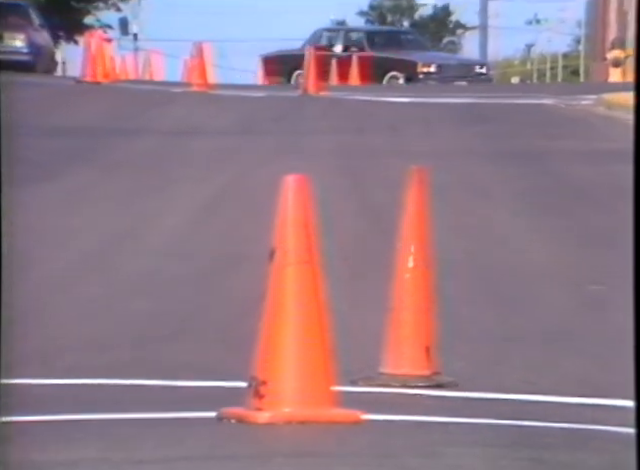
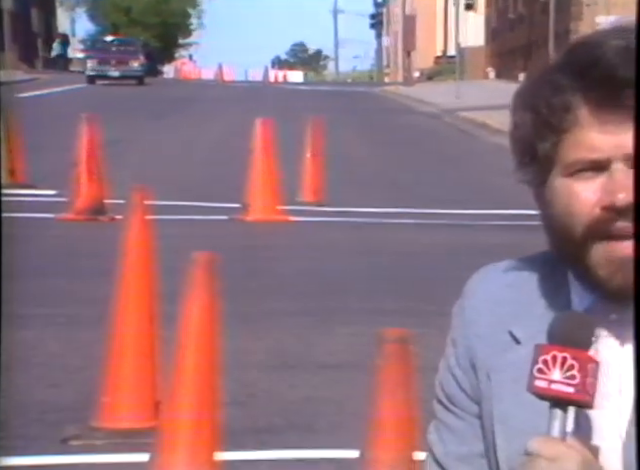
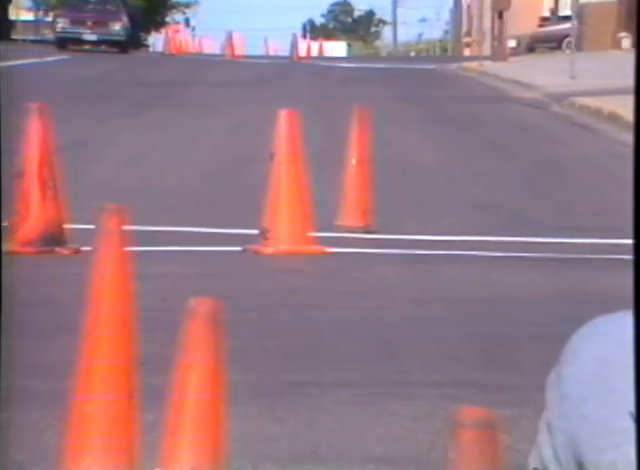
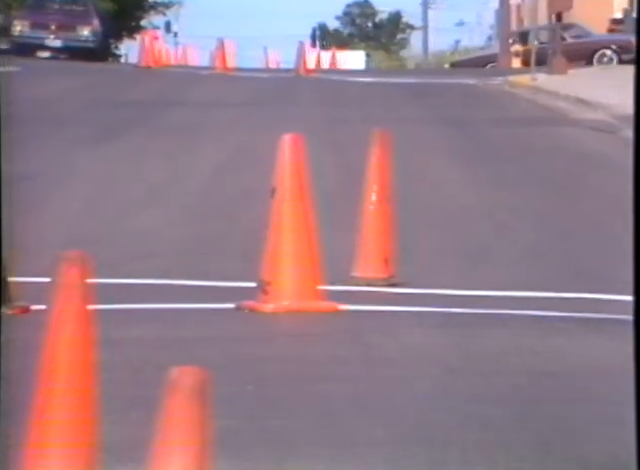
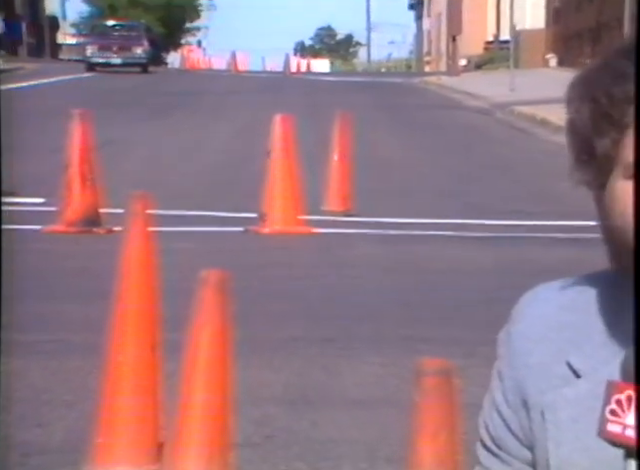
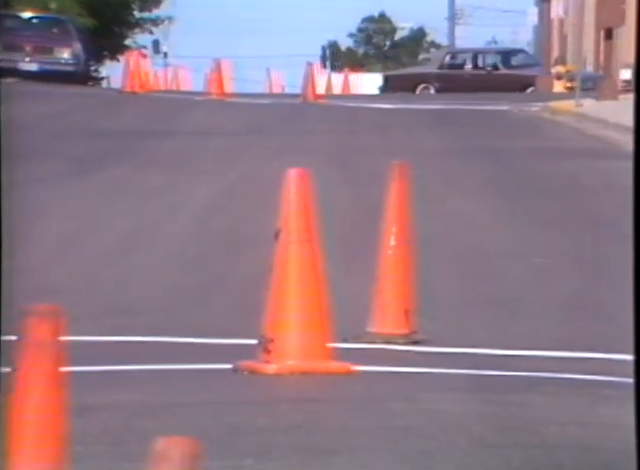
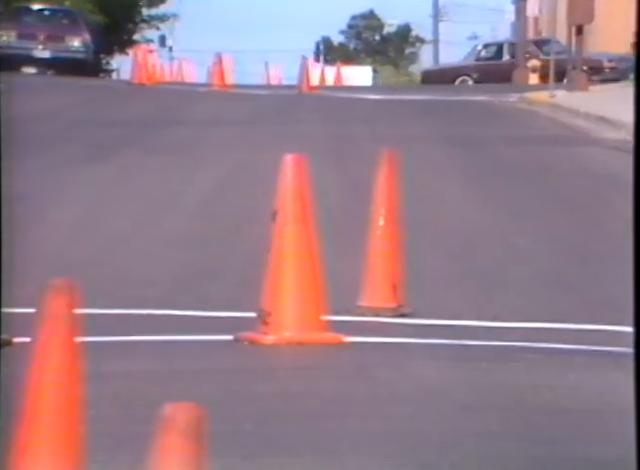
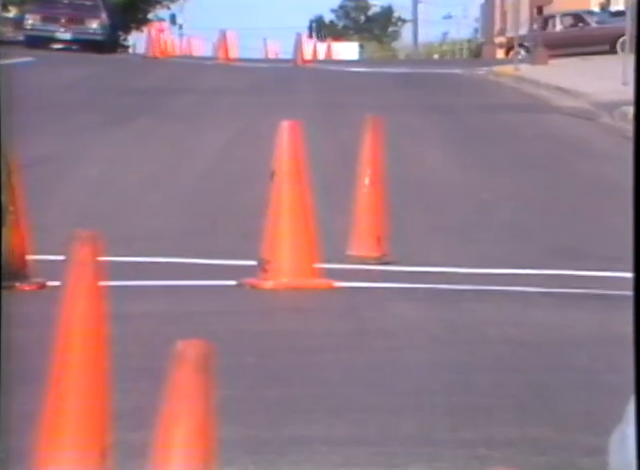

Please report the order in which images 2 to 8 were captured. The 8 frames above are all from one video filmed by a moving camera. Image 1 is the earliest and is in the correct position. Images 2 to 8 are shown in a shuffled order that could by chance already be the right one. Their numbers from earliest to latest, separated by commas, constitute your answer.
6, 7, 4, 8, 3, 5, 2
